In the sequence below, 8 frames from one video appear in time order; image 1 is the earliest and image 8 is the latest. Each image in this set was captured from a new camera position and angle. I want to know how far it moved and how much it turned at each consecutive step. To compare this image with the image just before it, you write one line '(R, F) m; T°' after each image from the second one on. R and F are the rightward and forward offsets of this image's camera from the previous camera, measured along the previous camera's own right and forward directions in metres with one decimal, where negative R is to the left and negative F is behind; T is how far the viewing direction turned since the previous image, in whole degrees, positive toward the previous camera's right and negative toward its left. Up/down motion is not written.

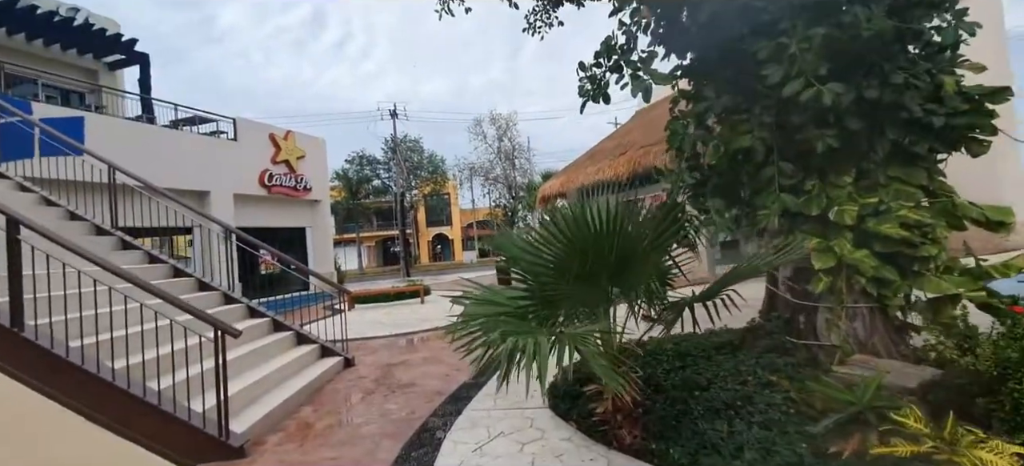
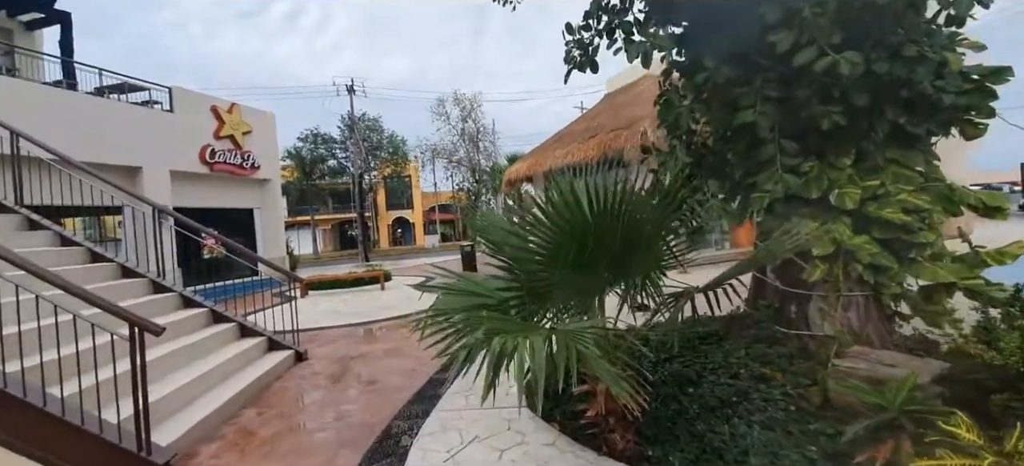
(-0.1, +0.4) m; +5°
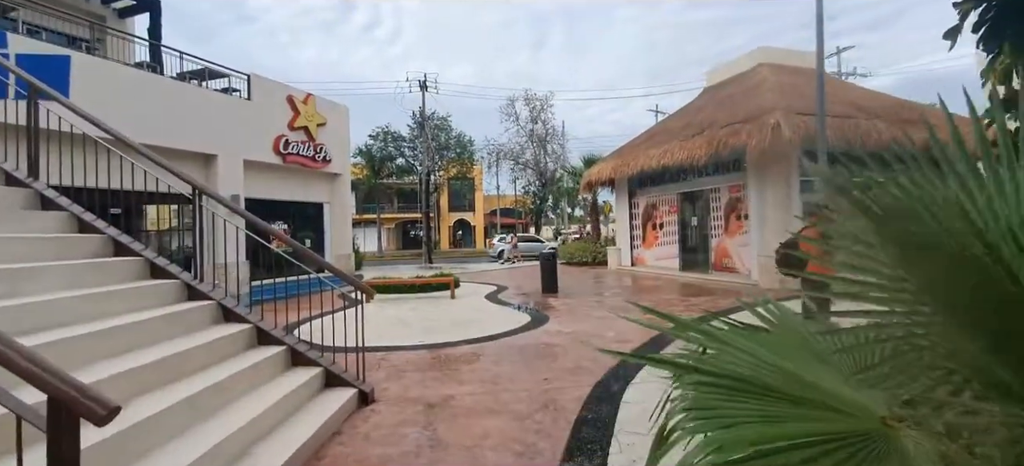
(-0.7, +1.6) m; -7°
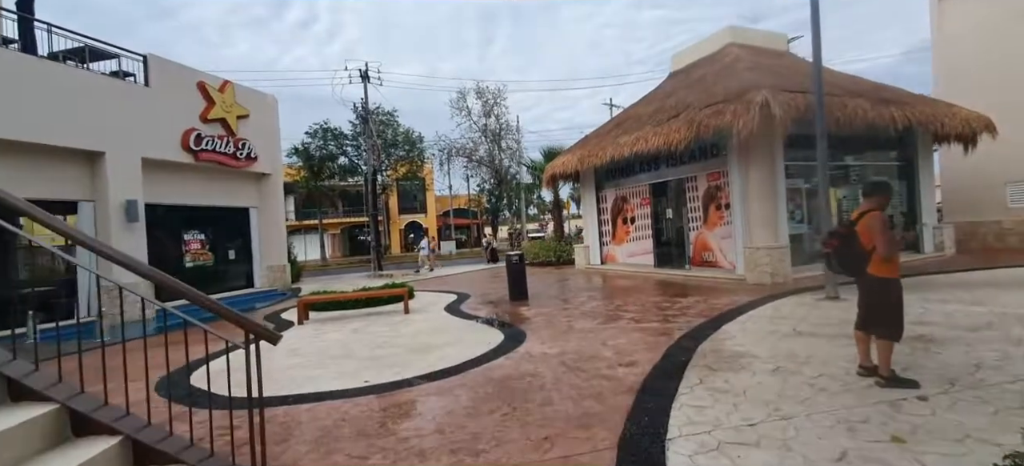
(-0.2, +1.4) m; +5°
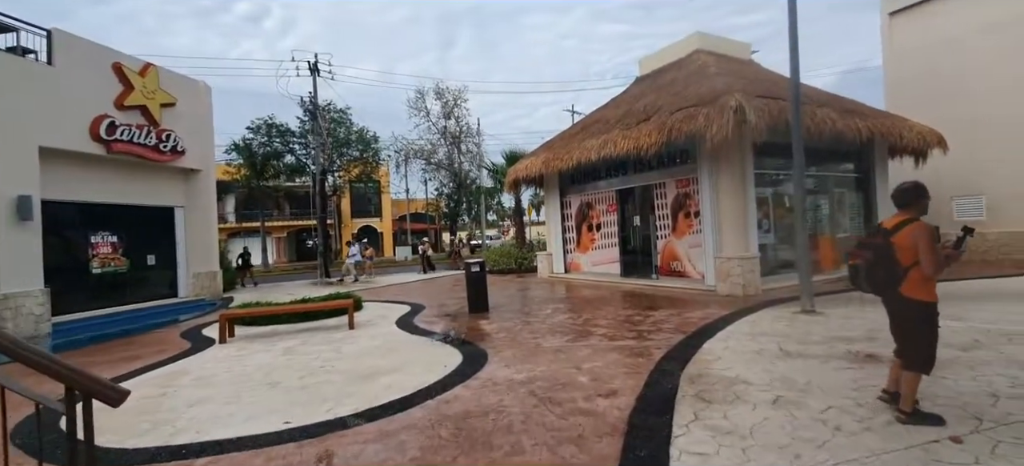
(0.0, +0.8) m; +5°
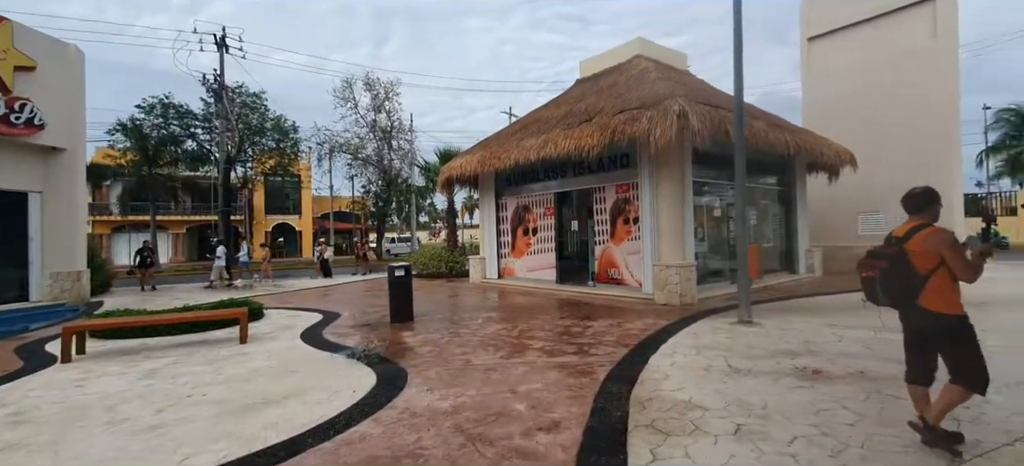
(0.0, +0.7) m; +8°
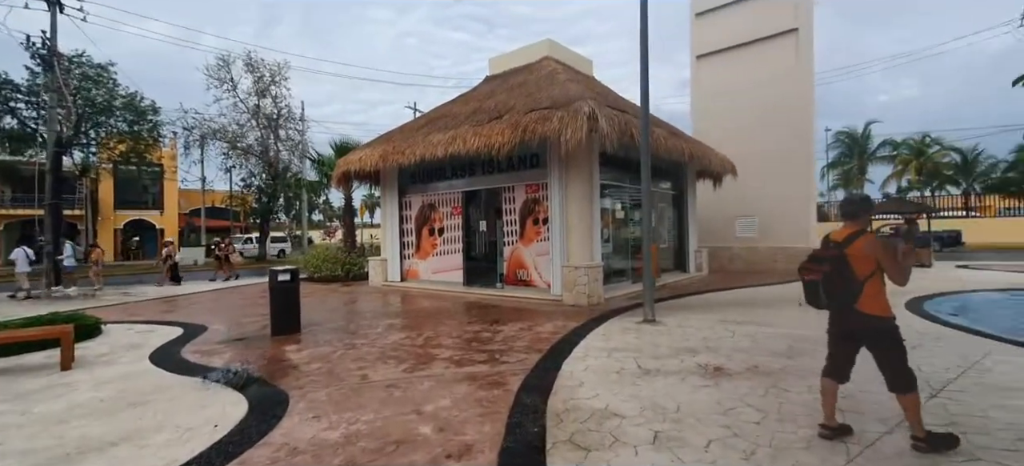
(0.0, +0.4) m; +11°
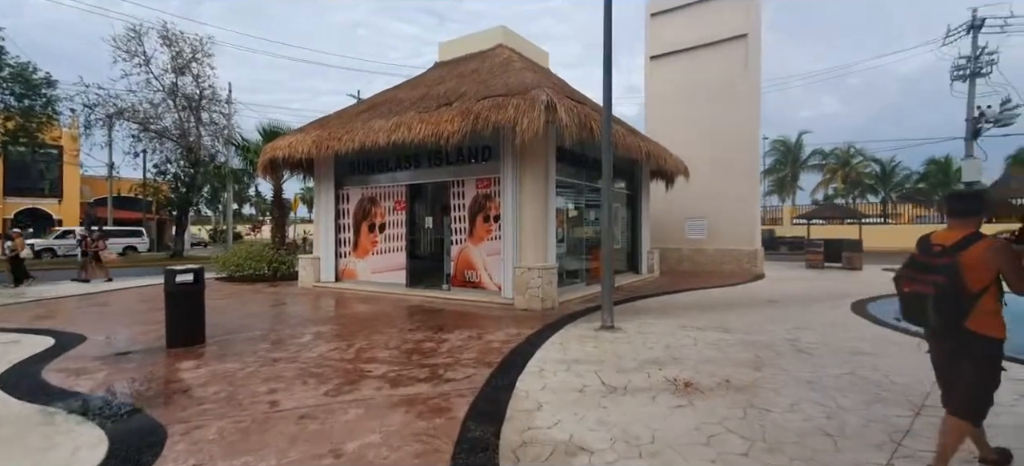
(0.0, +0.7) m; +6°
